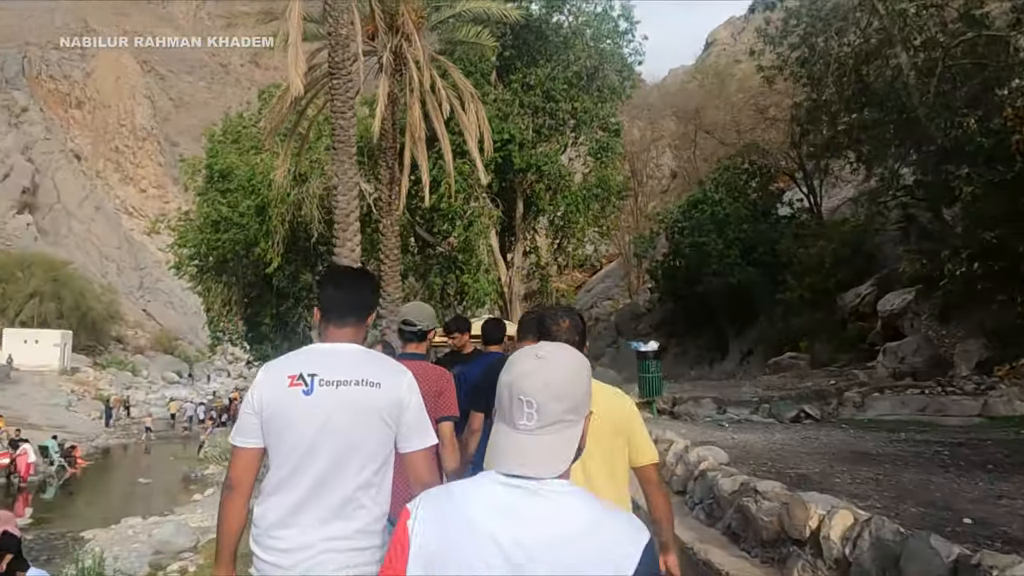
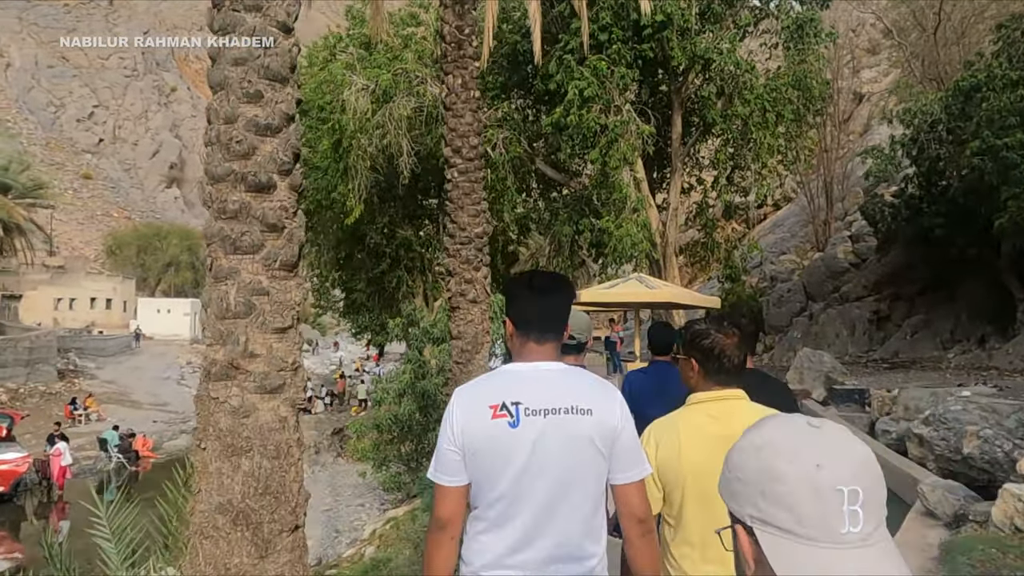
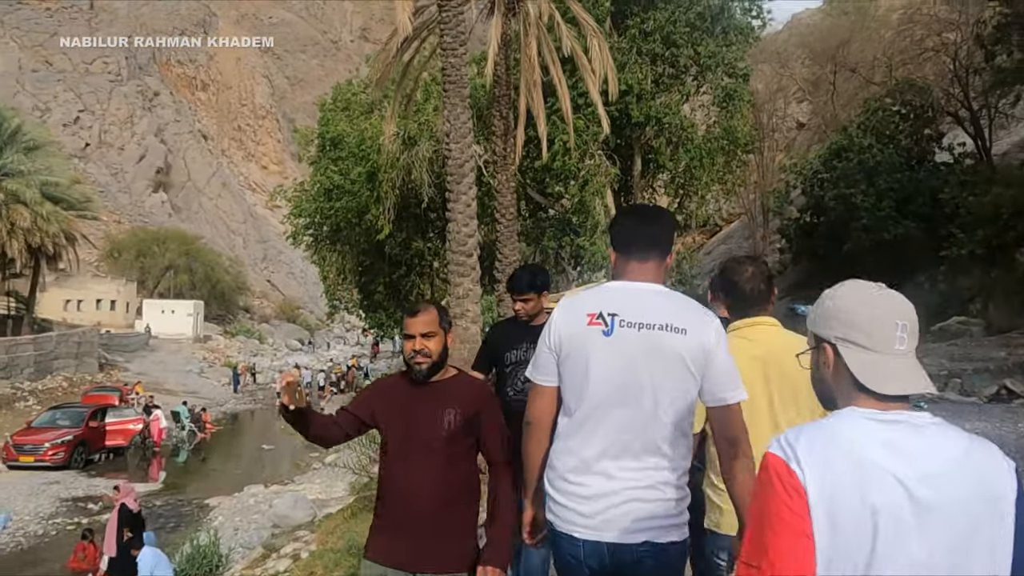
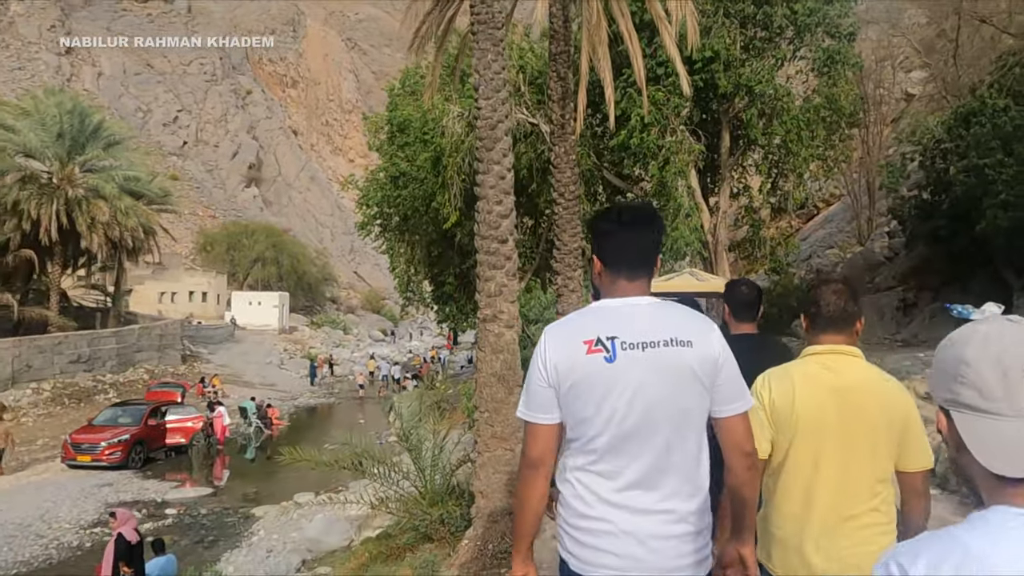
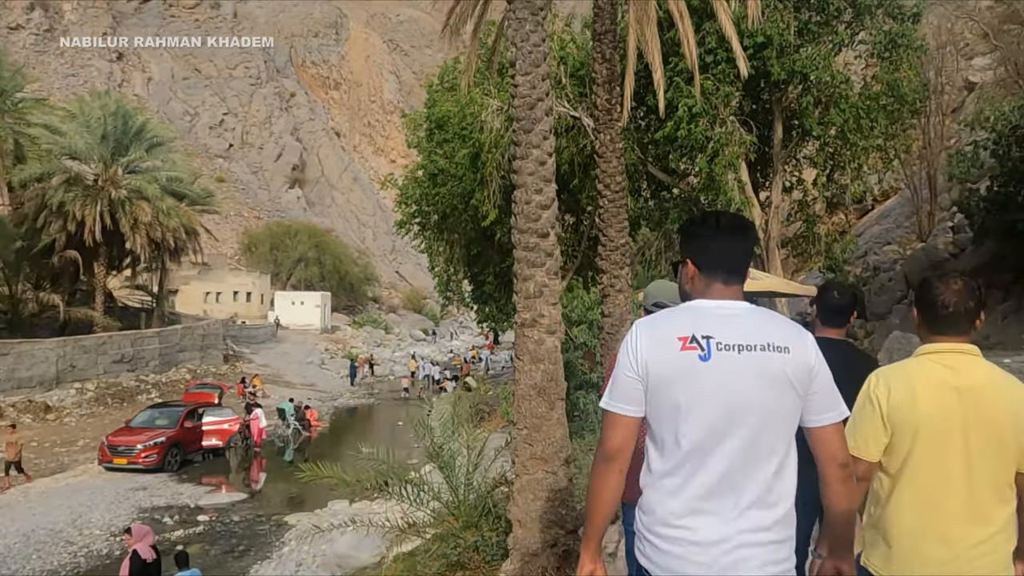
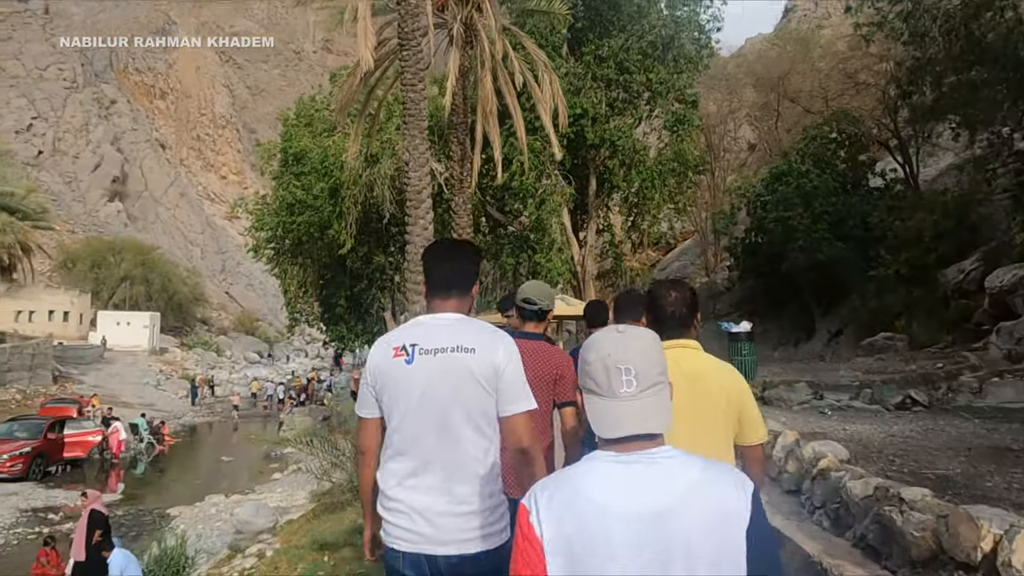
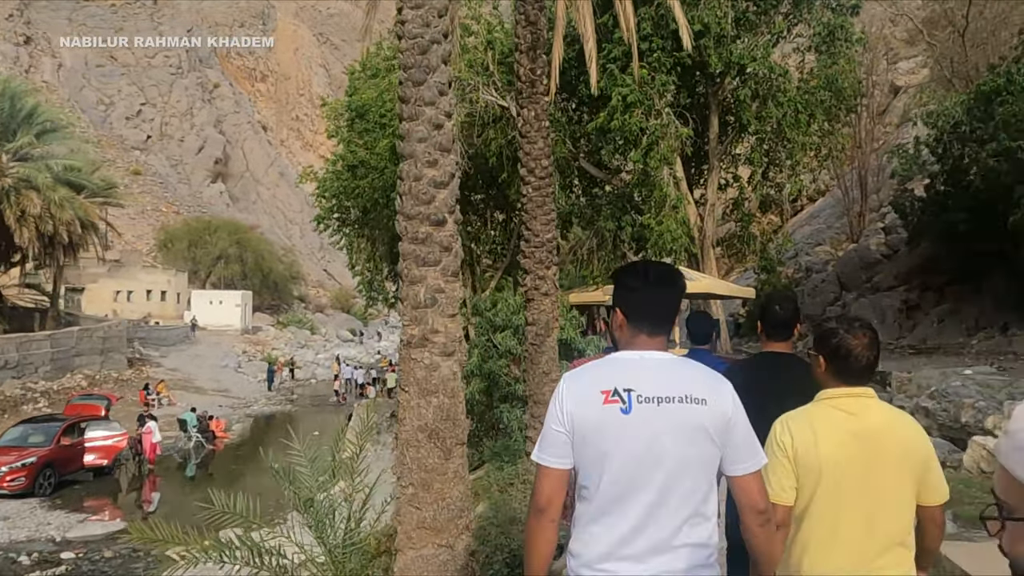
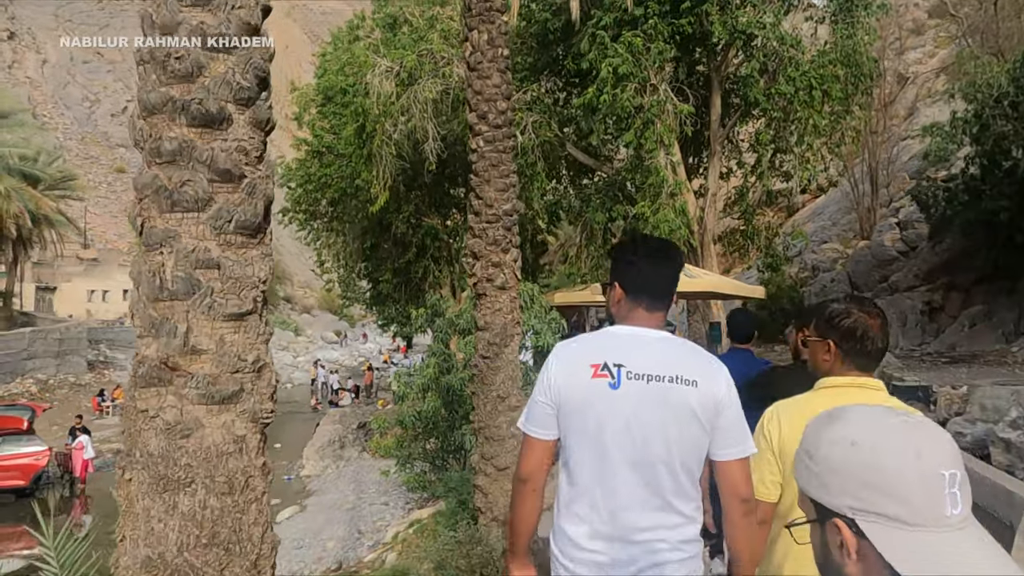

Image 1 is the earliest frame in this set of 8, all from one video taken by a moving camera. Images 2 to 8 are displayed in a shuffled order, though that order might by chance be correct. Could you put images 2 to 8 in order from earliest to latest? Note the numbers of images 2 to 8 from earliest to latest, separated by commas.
6, 3, 4, 5, 7, 2, 8
